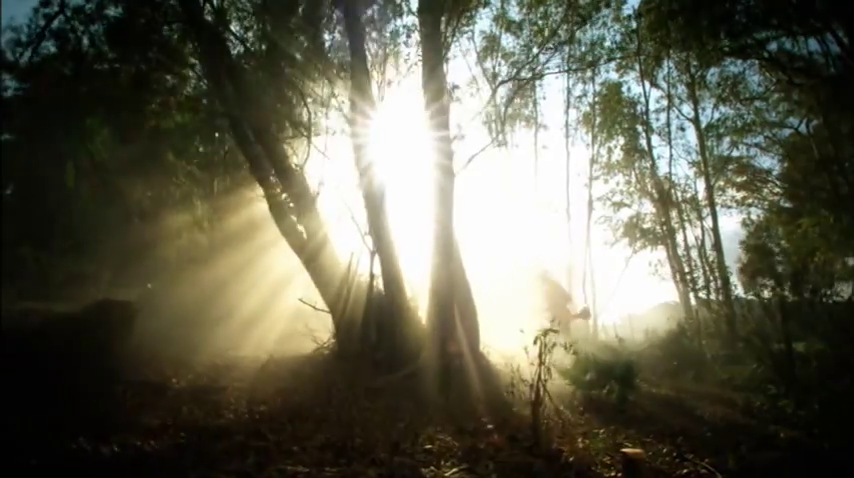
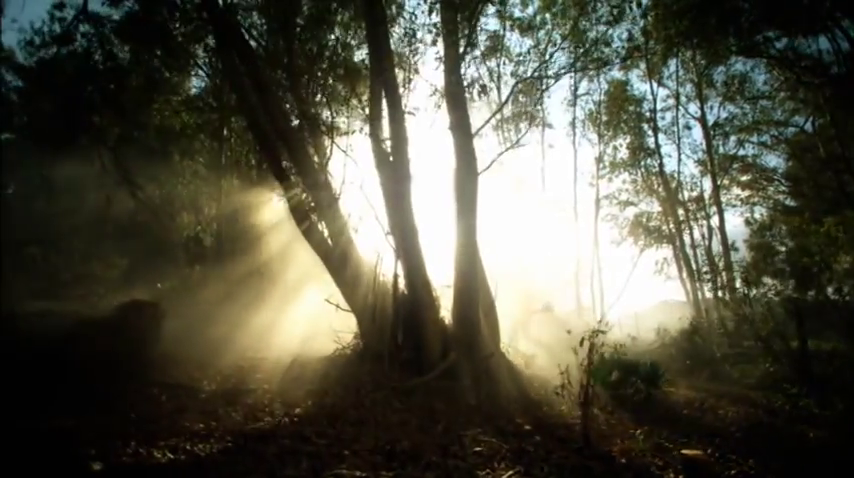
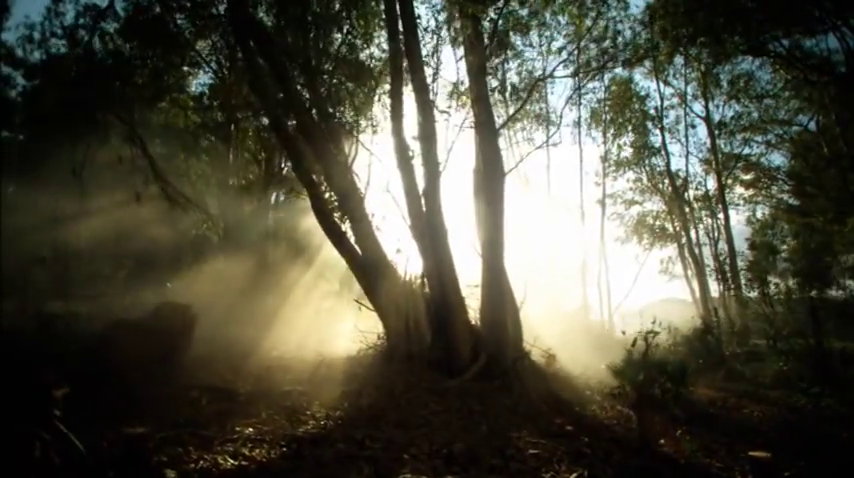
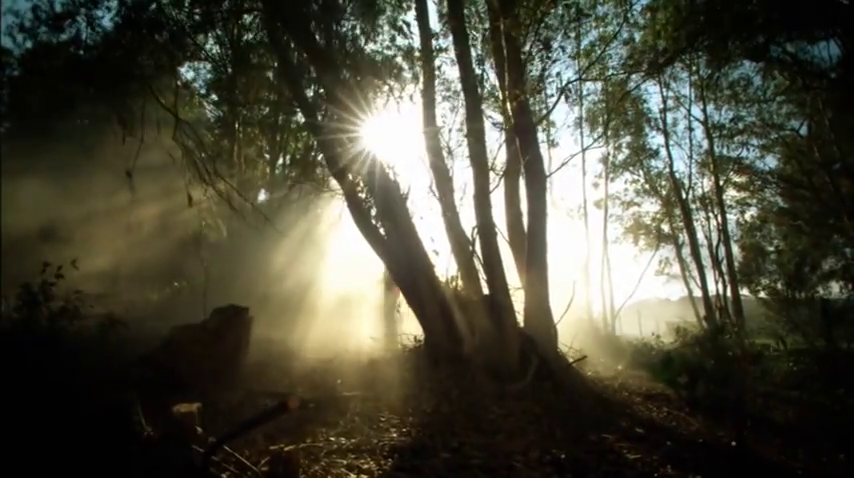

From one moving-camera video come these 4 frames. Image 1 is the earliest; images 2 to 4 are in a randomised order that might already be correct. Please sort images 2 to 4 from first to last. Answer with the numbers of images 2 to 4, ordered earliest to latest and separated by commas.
2, 3, 4
